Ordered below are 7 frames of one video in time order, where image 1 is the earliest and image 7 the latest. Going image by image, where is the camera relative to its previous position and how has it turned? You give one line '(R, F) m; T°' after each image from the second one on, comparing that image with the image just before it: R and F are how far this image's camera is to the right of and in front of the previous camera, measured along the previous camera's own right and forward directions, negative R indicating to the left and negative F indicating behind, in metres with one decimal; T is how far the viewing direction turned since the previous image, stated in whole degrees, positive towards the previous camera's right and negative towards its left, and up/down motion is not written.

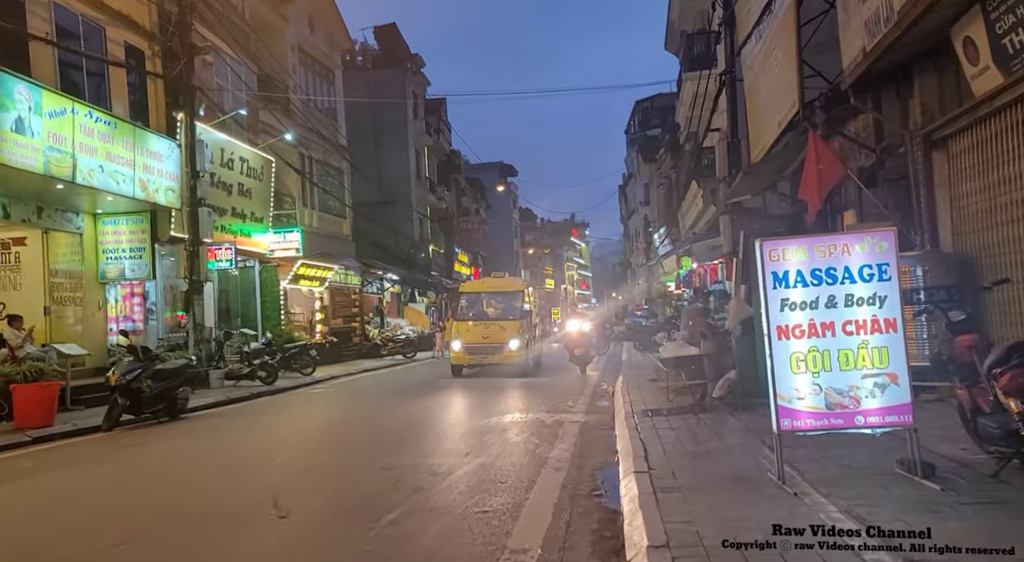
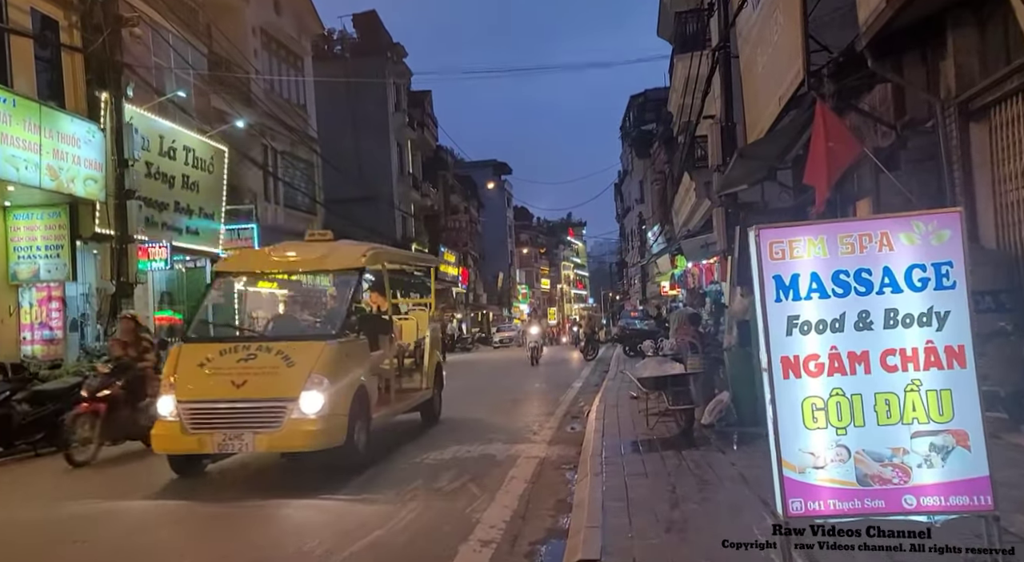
(+0.6, +2.1) m; 0°
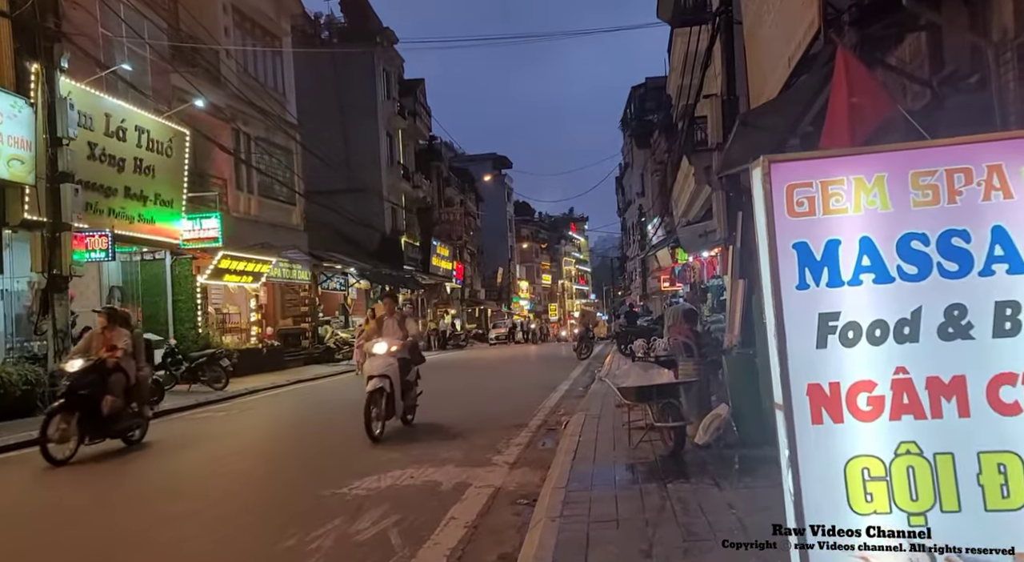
(+0.5, +1.8) m; 0°
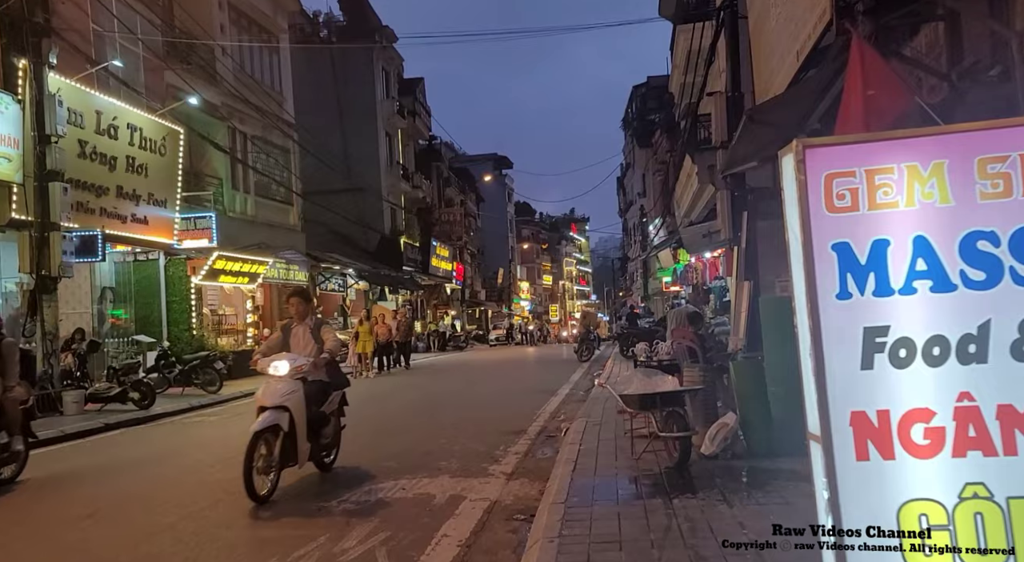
(0.0, +0.4) m; 0°
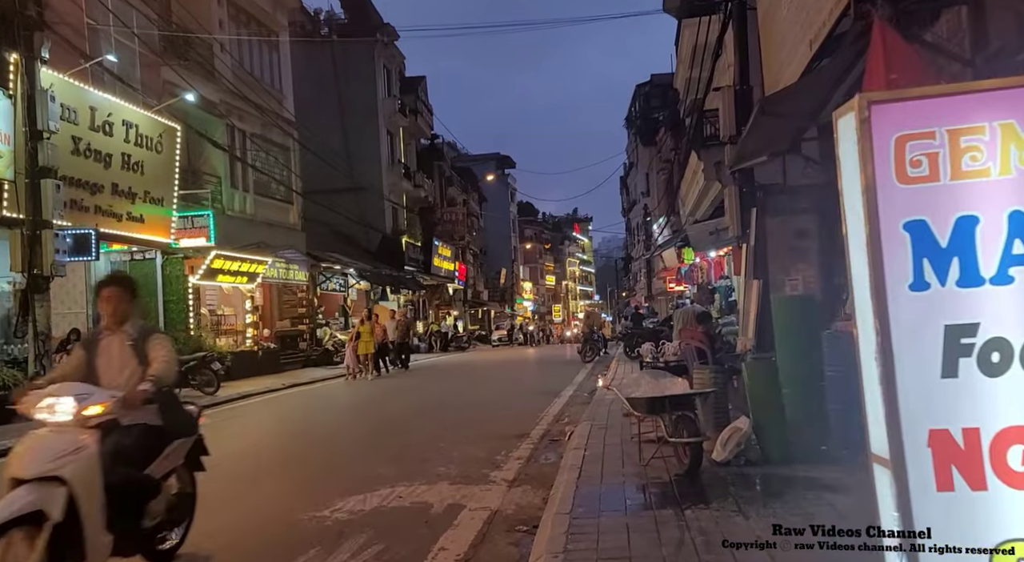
(0.0, +0.4) m; 0°
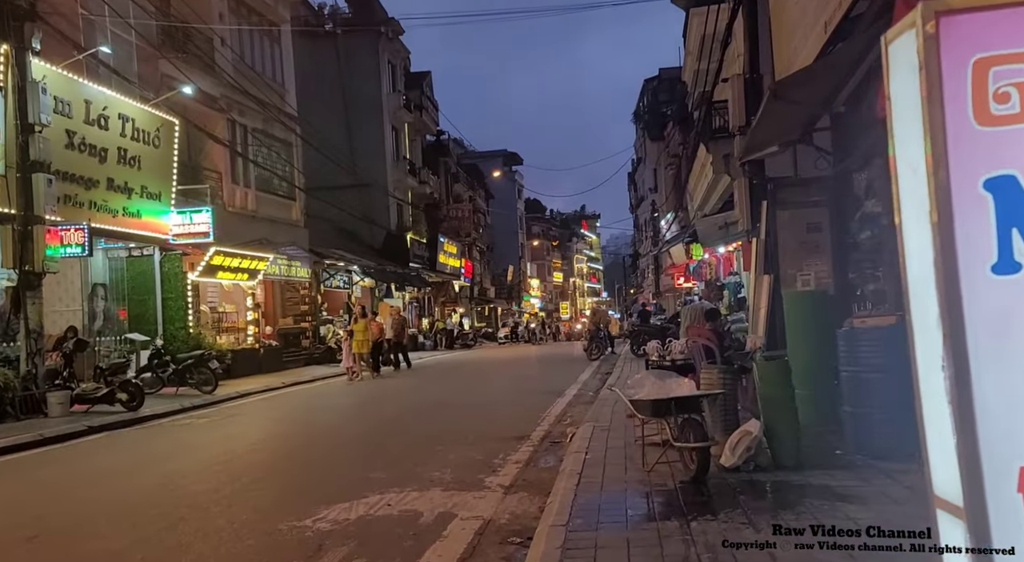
(+0.1, +0.4) m; -1°
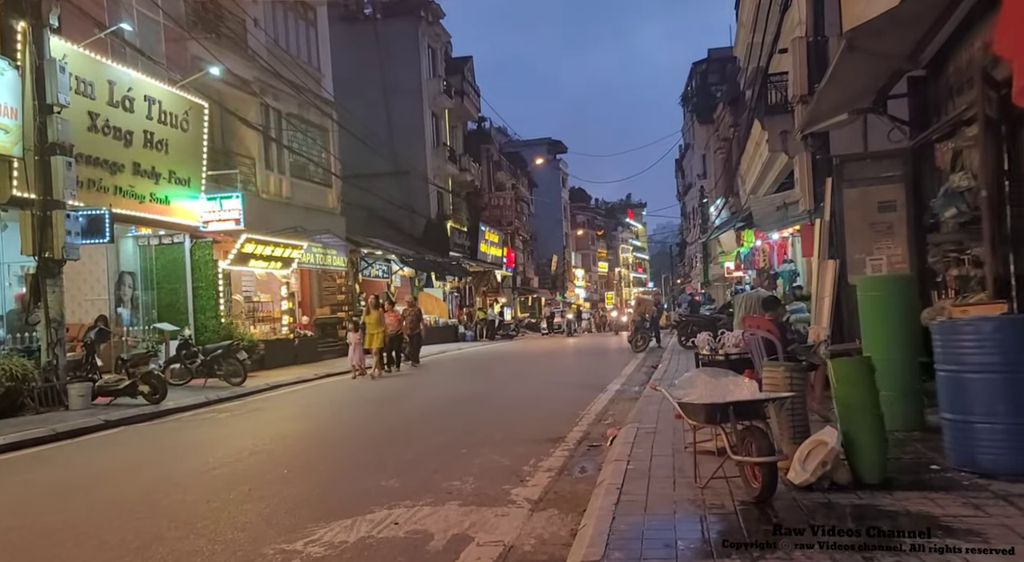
(+0.1, +1.0) m; -3°
